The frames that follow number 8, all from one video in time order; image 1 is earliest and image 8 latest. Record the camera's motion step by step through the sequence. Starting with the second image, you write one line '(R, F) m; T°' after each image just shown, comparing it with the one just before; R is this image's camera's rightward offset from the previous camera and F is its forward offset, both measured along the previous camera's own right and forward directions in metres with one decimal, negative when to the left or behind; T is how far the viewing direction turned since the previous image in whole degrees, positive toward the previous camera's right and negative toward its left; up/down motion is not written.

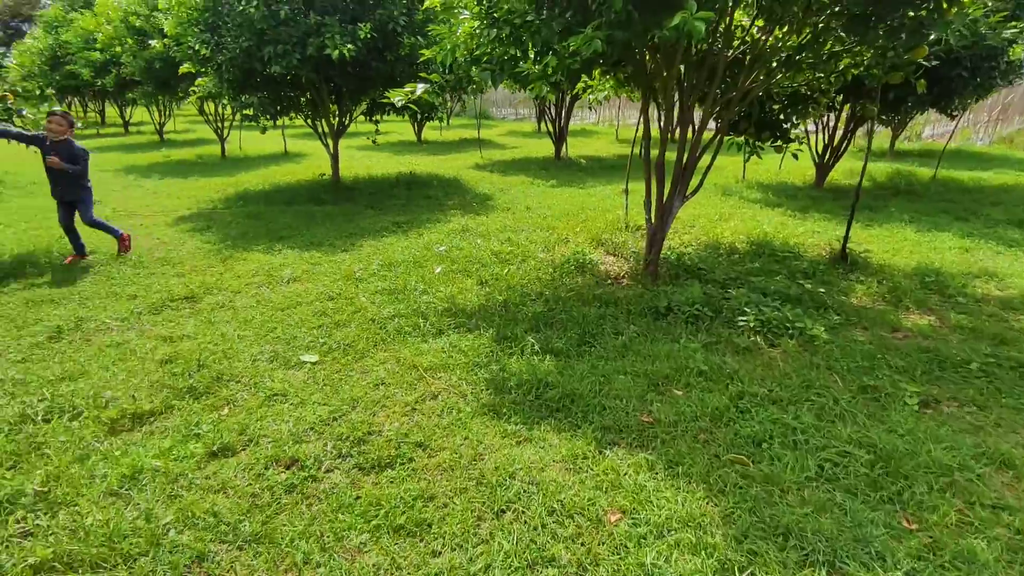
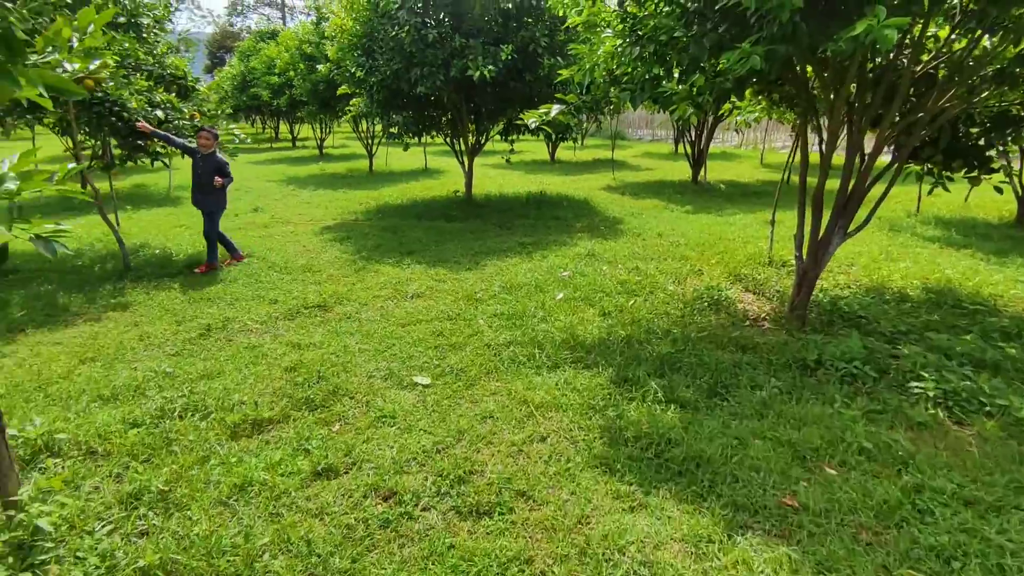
(0.0, +0.2) m; -12°
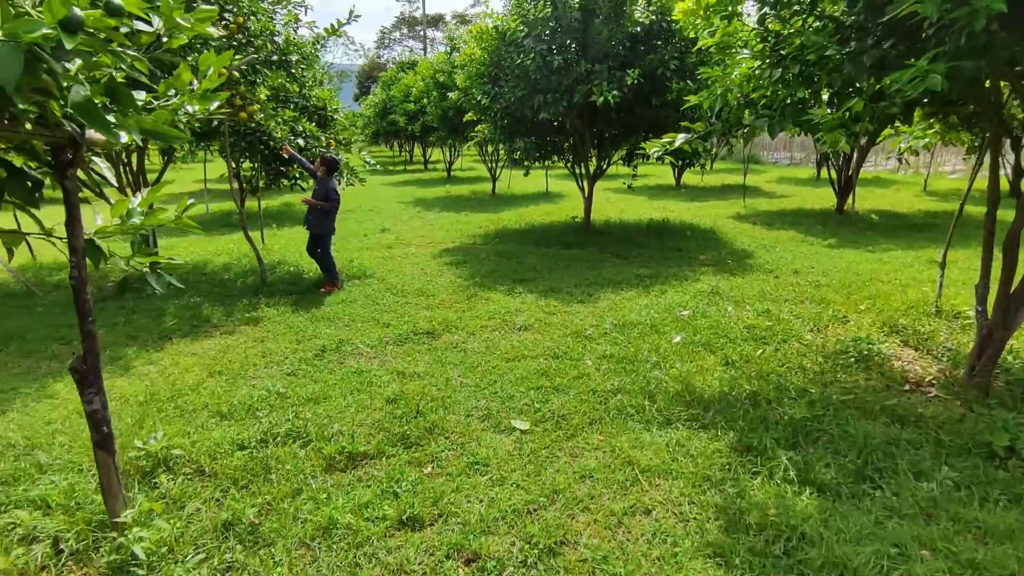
(0.0, +0.2) m; -12°
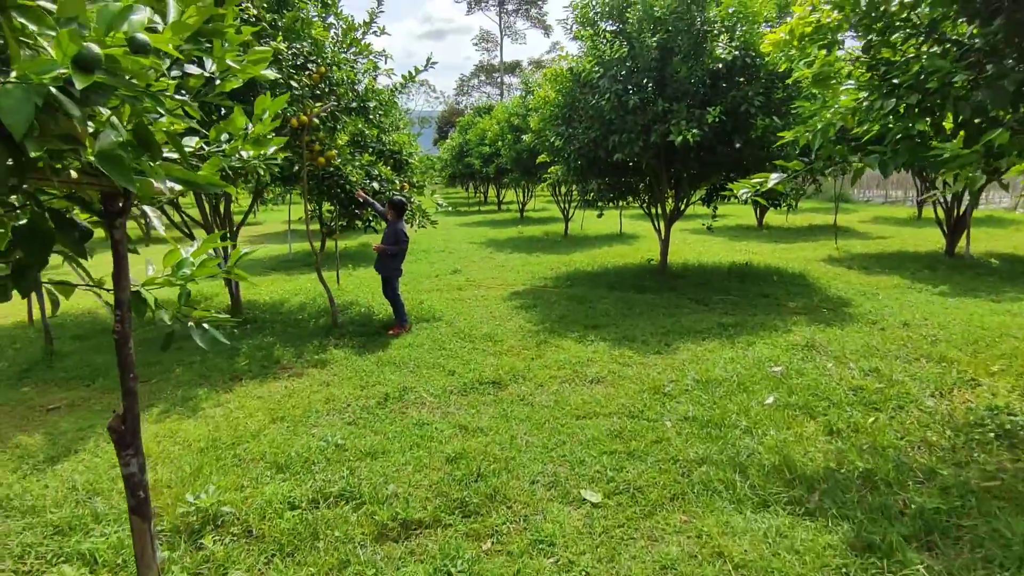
(0.0, +0.2) m; -7°
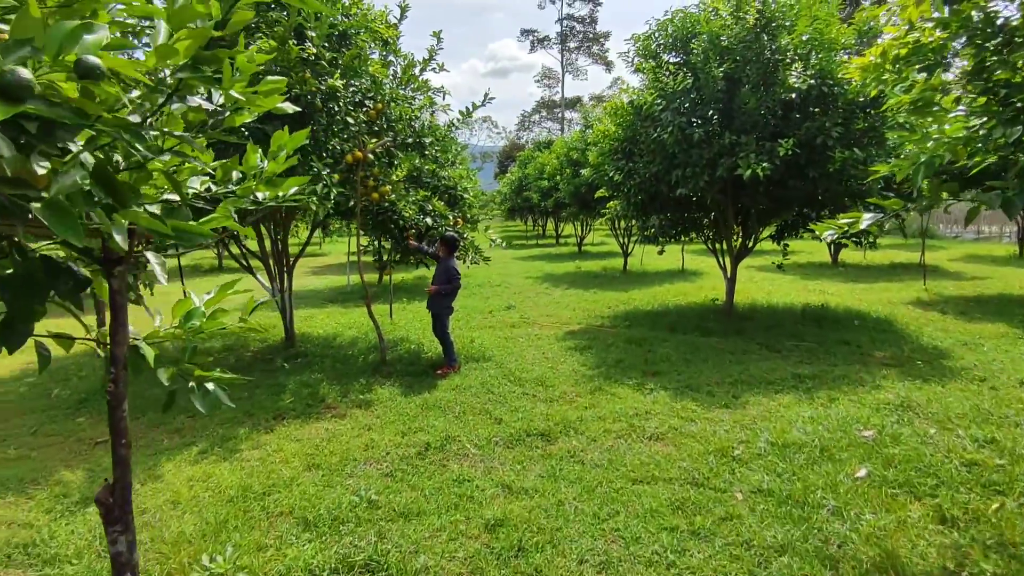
(0.0, +0.3) m; -6°
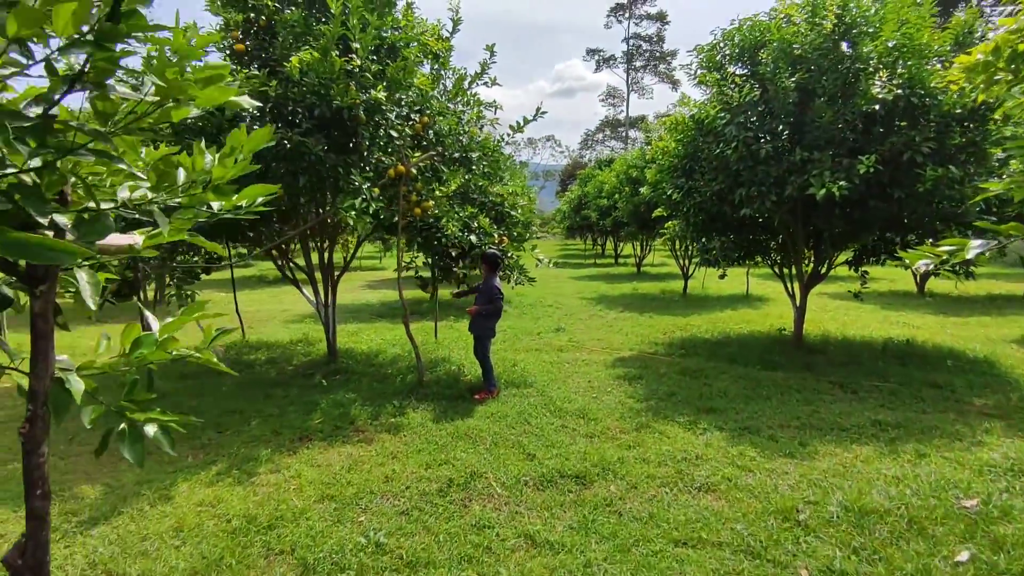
(+0.1, +0.3) m; -6°
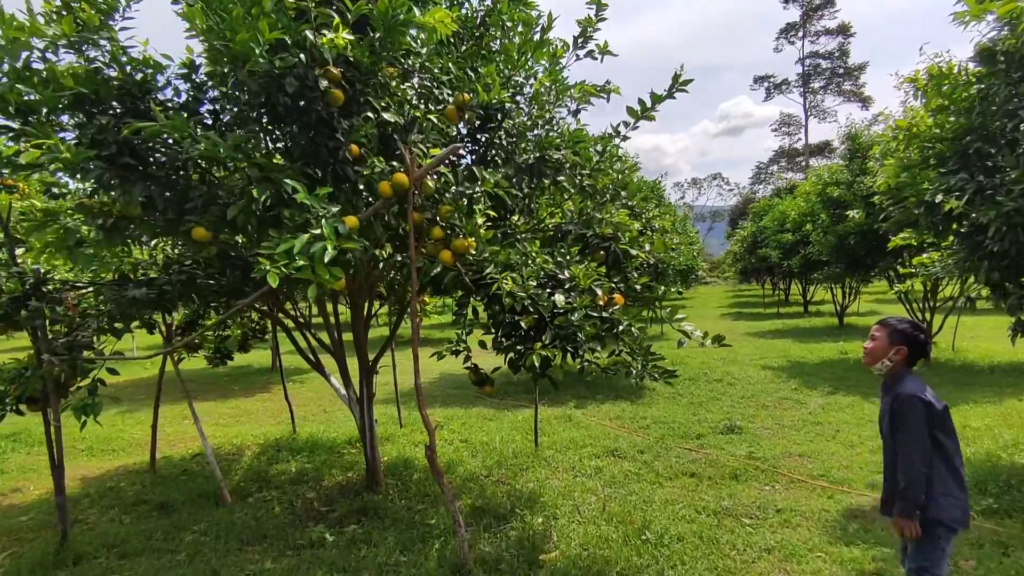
(+0.3, +2.5) m; -16°
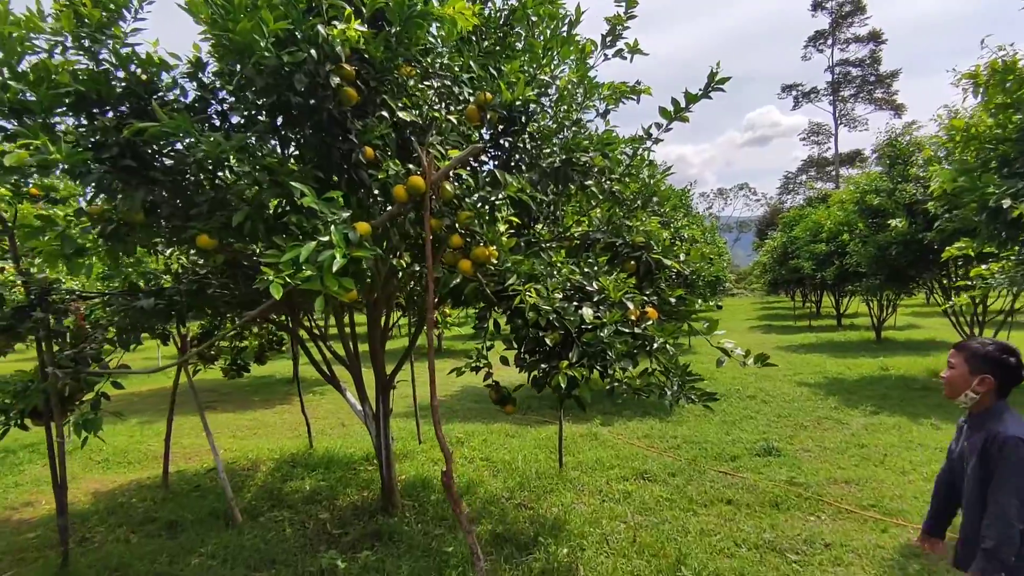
(0.0, +0.2) m; -2°
